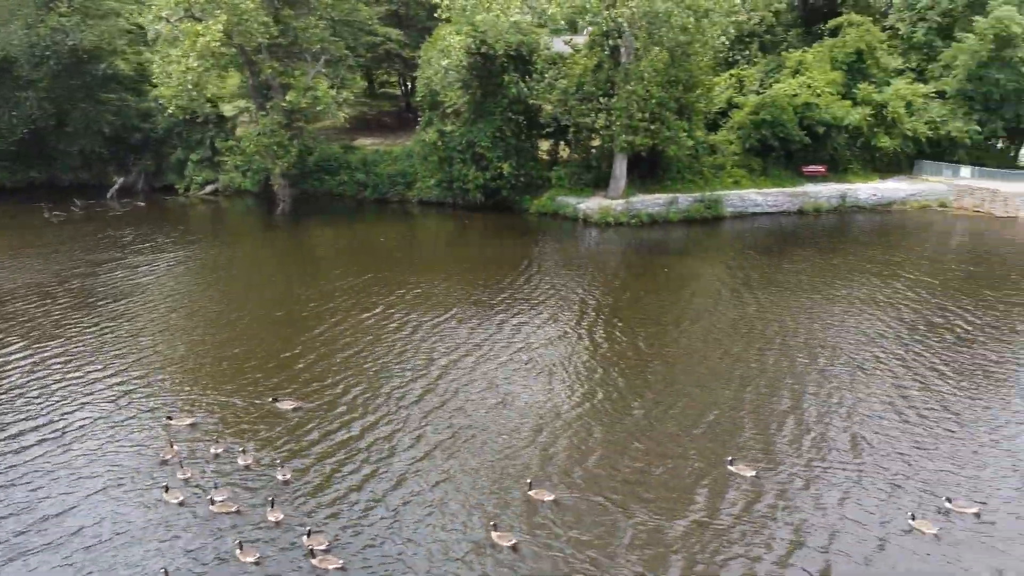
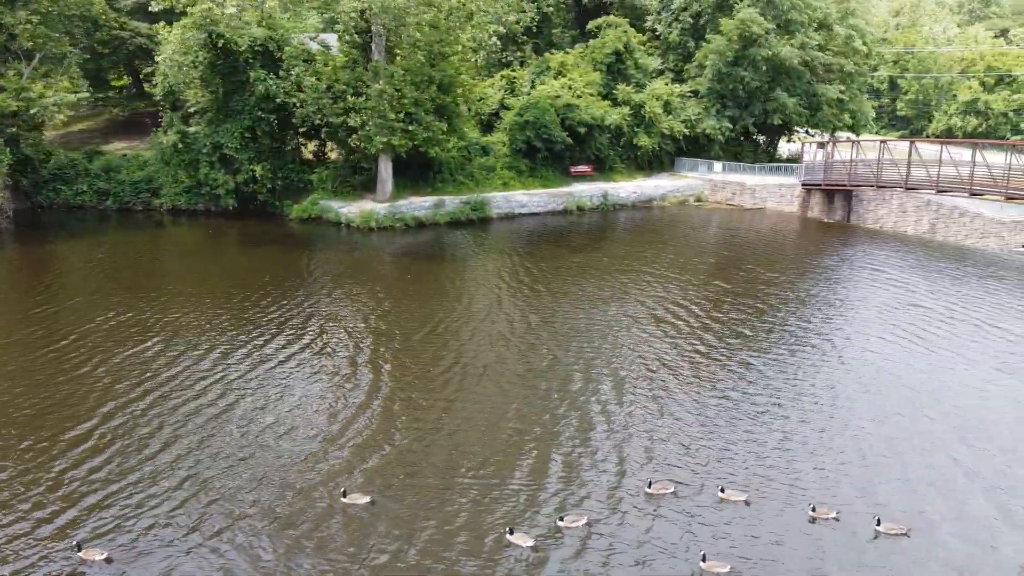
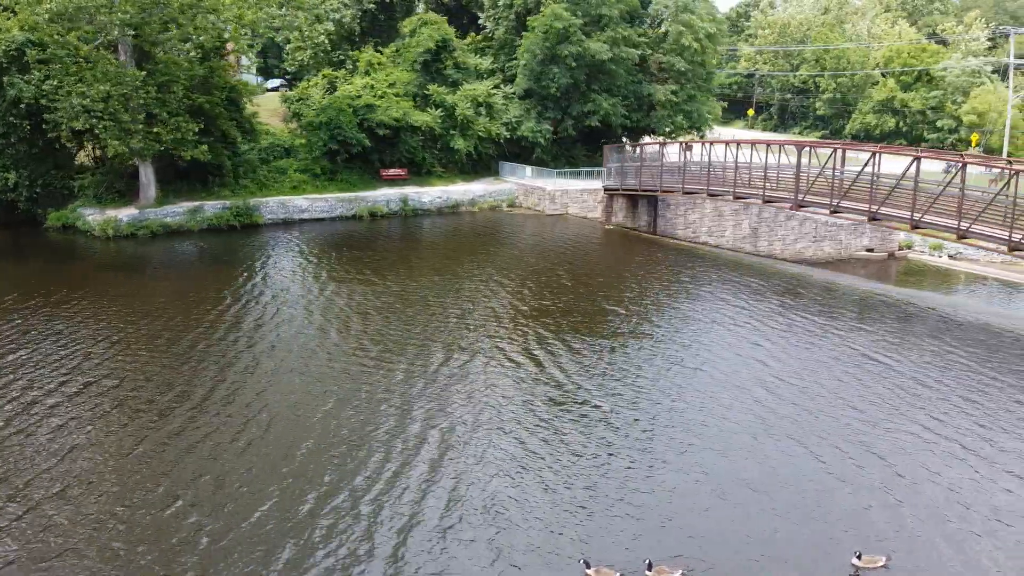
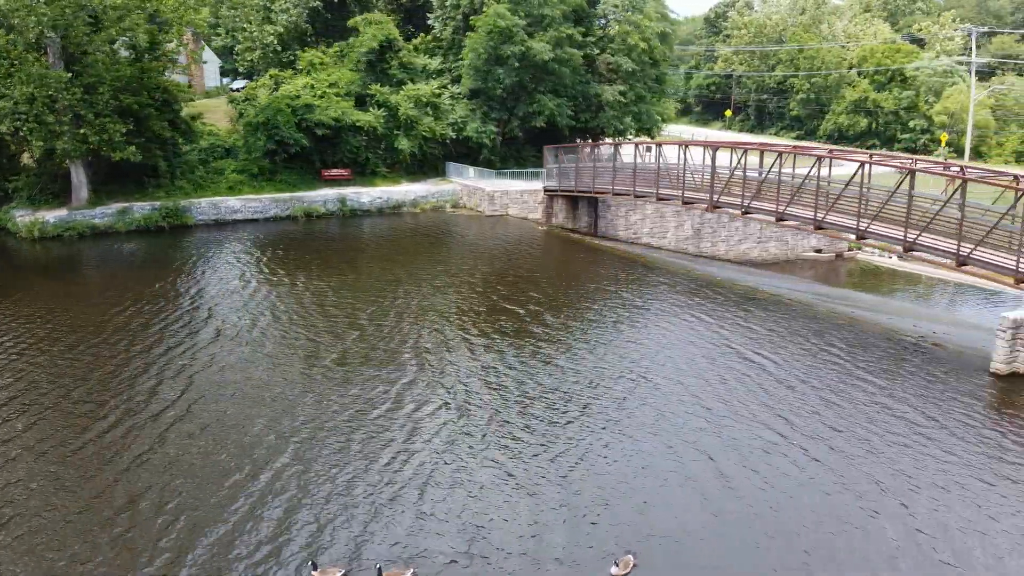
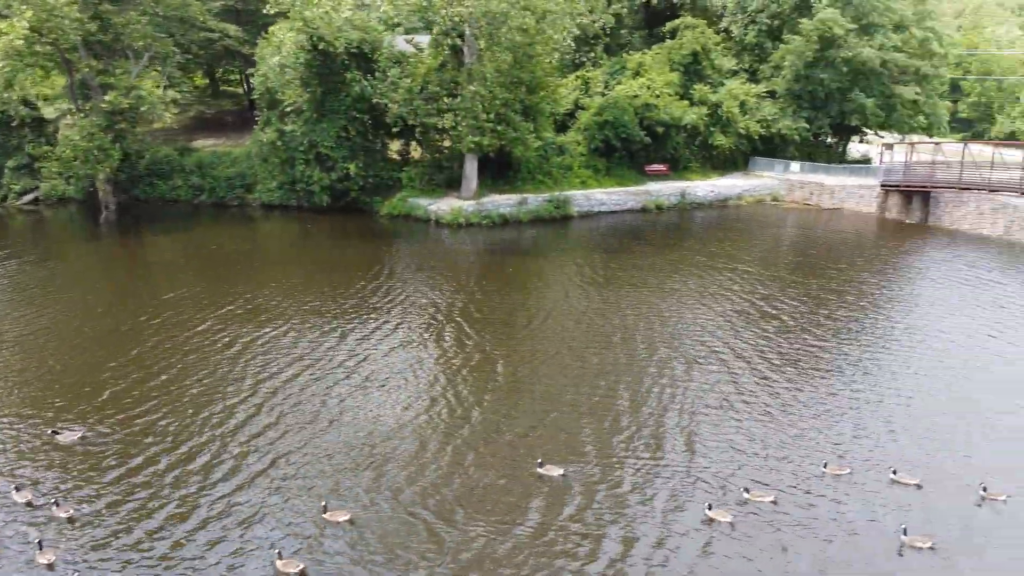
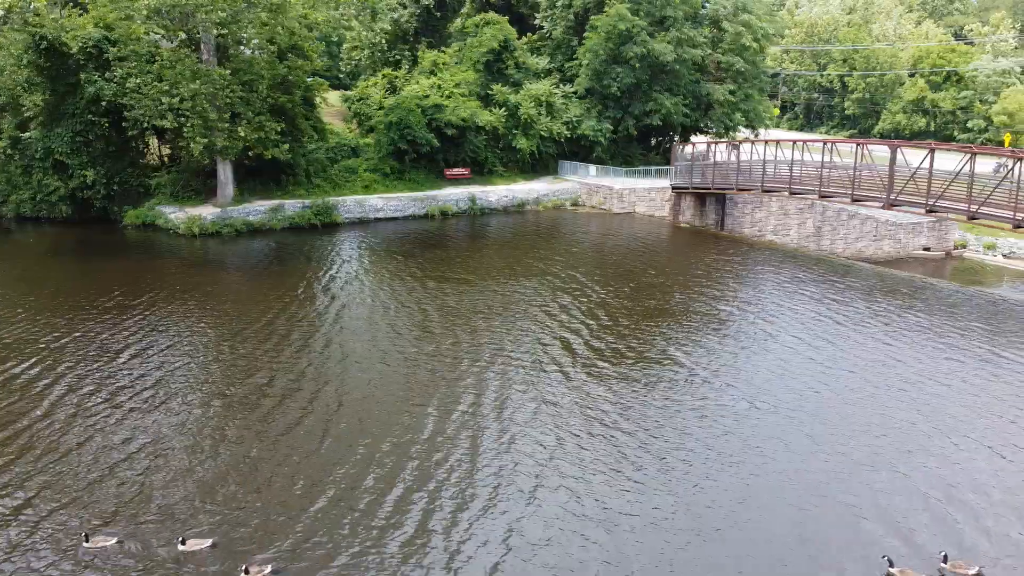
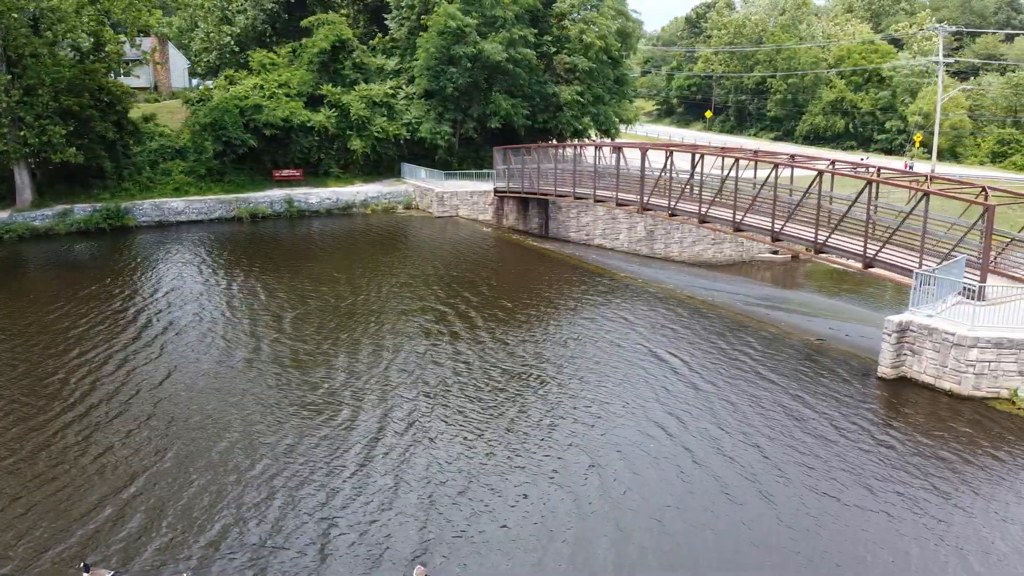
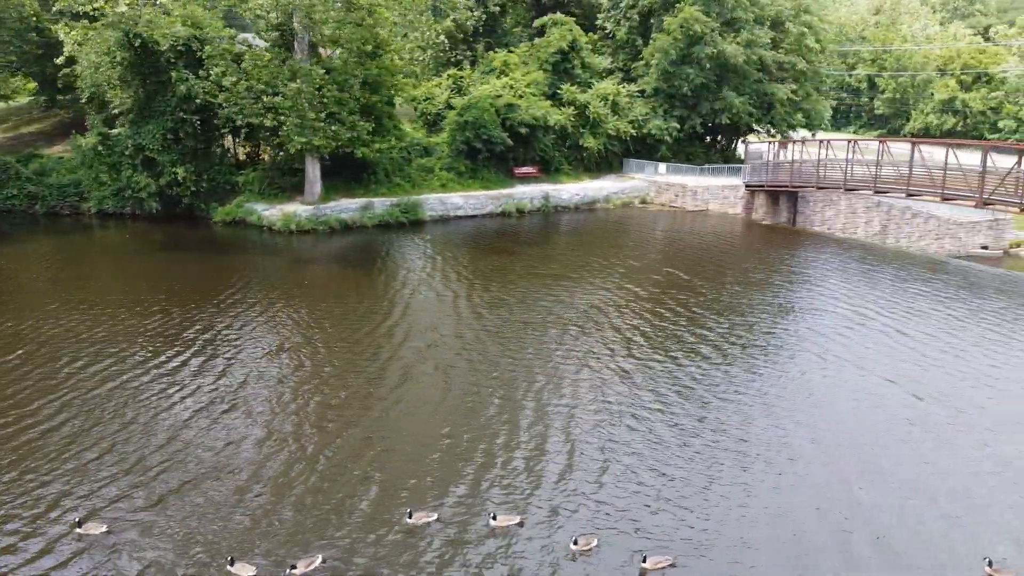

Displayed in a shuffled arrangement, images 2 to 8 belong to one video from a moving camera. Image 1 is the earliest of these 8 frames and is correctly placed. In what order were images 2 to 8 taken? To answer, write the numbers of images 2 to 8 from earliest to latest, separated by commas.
5, 2, 8, 6, 3, 4, 7
